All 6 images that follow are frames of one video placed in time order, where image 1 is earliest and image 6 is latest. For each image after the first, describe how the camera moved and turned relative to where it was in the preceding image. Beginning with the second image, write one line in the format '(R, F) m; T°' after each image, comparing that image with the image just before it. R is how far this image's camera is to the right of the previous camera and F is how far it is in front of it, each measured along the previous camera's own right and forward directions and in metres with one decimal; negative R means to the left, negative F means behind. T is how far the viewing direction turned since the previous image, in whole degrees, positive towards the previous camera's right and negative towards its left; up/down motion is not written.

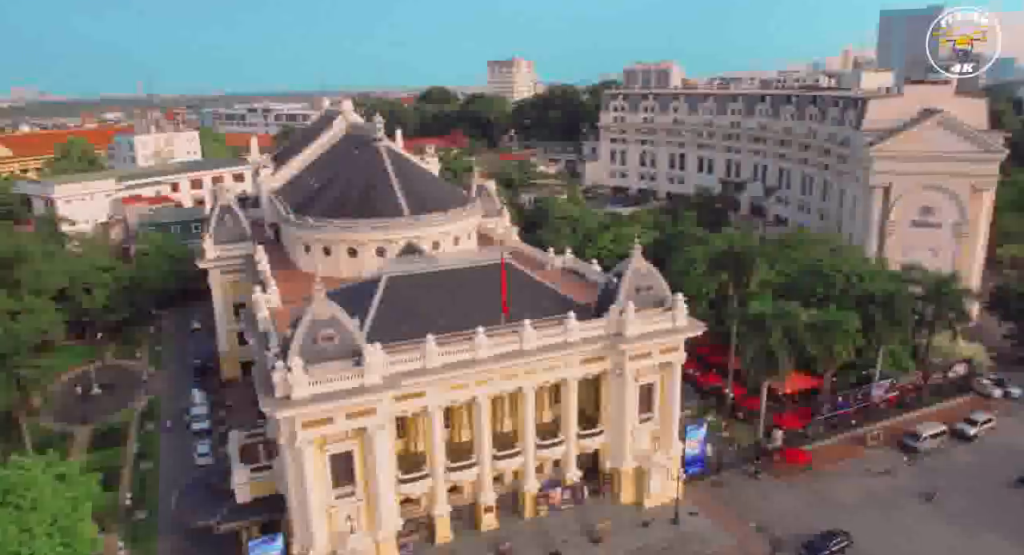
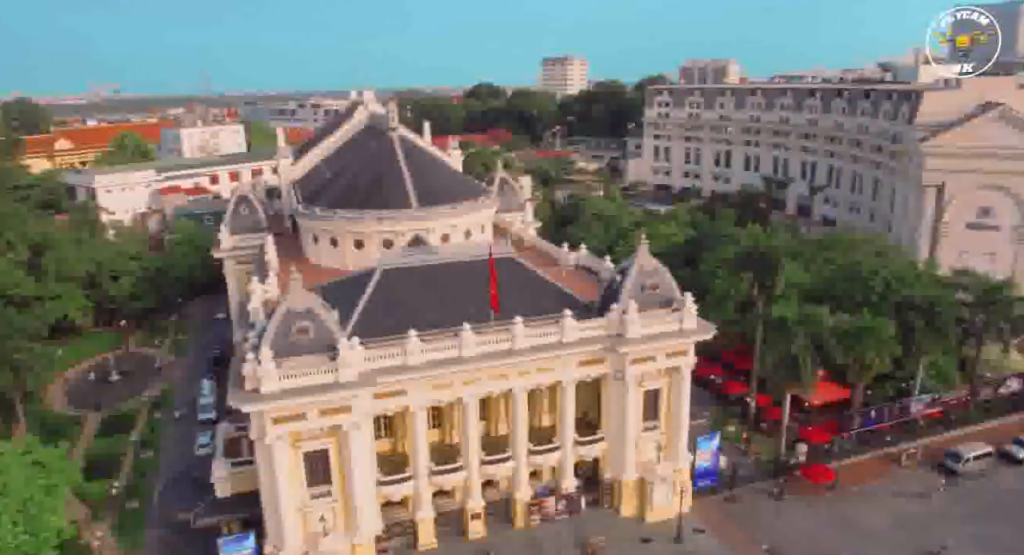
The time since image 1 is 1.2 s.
(+2.9, +2.0) m; -5°
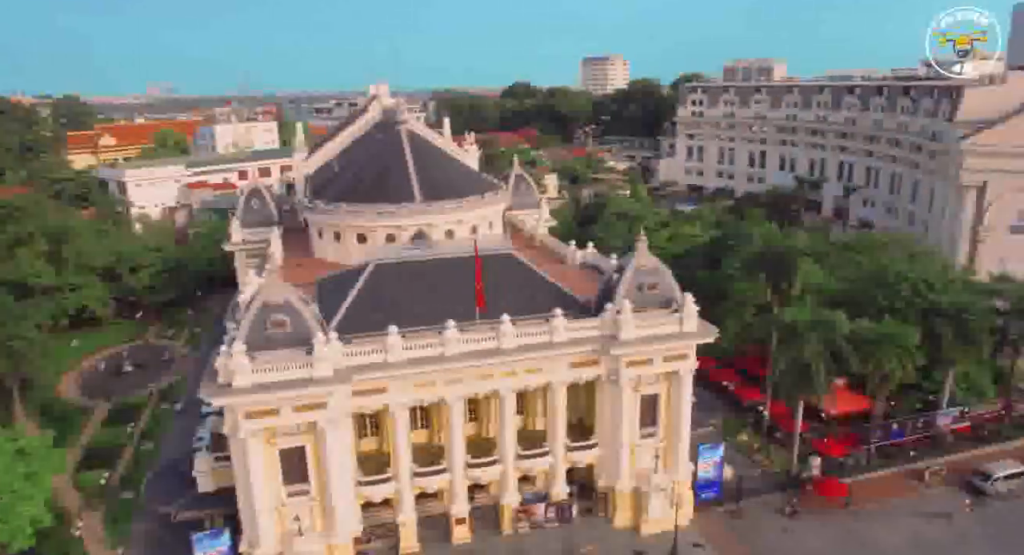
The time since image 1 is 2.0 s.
(+2.4, +1.3) m; -4°
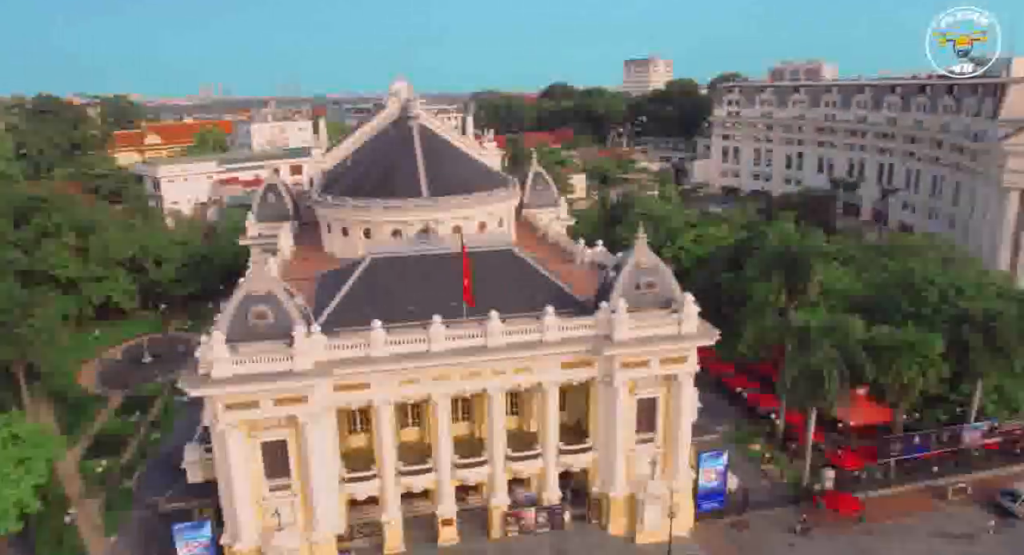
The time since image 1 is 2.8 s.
(+2.3, +1.0) m; -4°
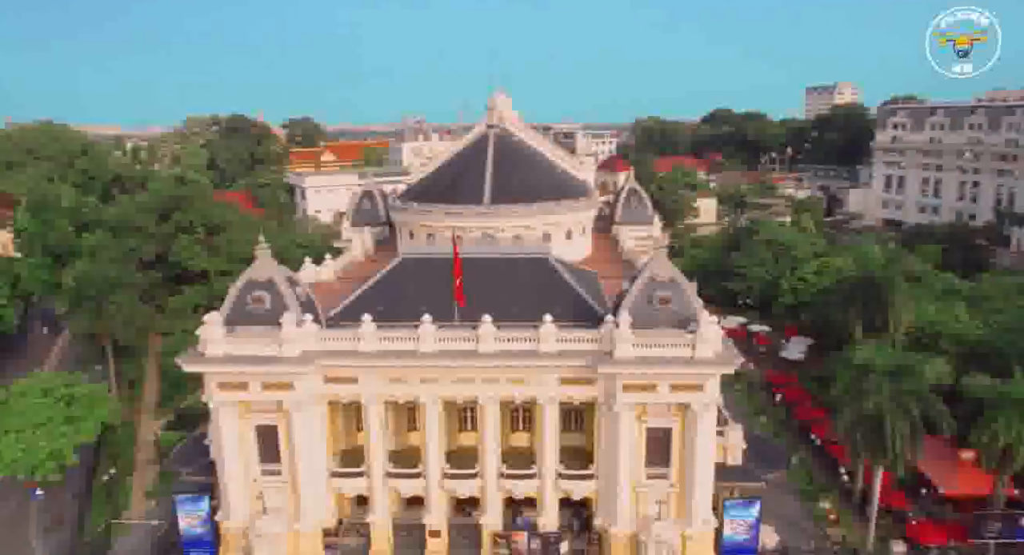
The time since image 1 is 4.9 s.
(+7.0, +2.5) m; -14°
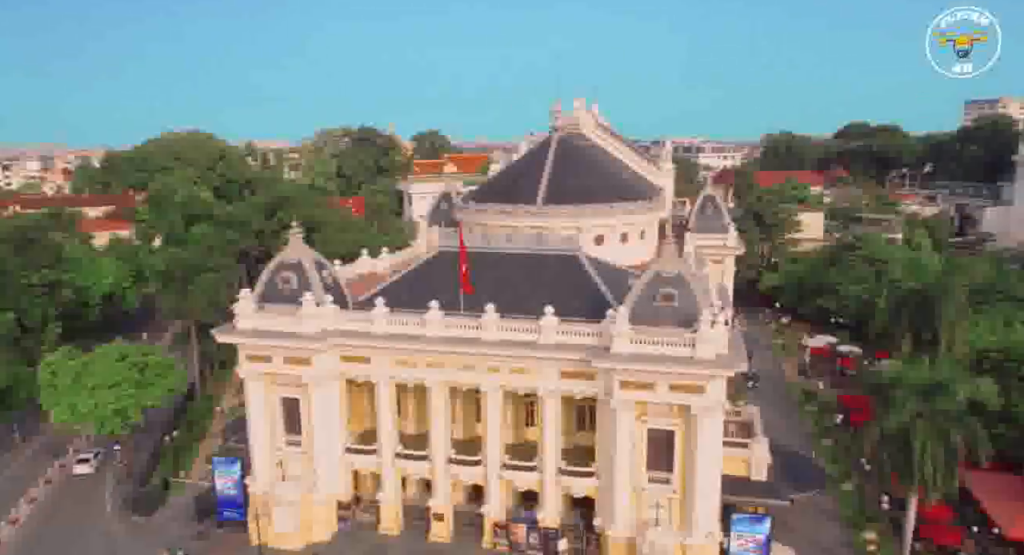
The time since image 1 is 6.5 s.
(+5.2, +0.2) m; -11°
